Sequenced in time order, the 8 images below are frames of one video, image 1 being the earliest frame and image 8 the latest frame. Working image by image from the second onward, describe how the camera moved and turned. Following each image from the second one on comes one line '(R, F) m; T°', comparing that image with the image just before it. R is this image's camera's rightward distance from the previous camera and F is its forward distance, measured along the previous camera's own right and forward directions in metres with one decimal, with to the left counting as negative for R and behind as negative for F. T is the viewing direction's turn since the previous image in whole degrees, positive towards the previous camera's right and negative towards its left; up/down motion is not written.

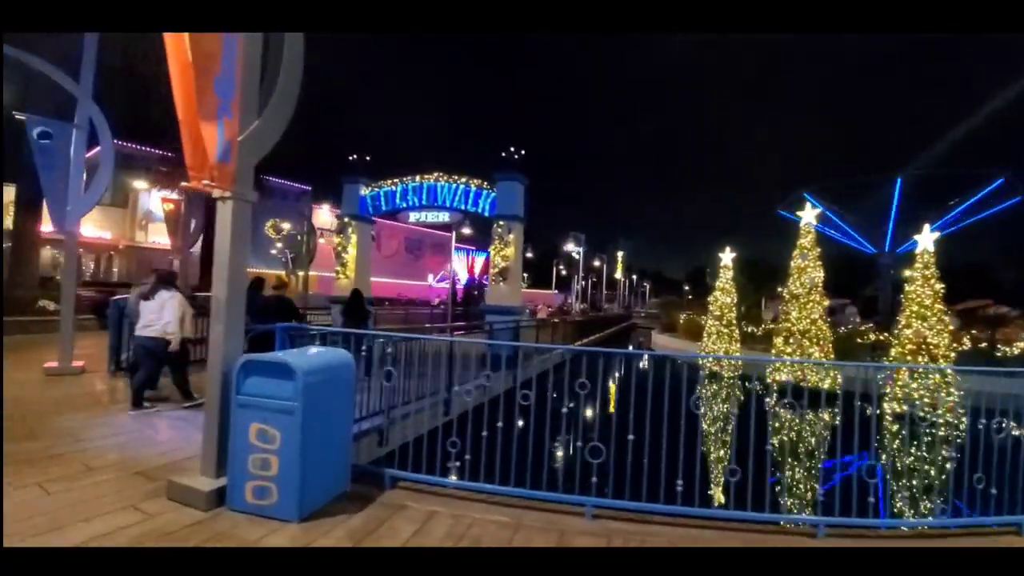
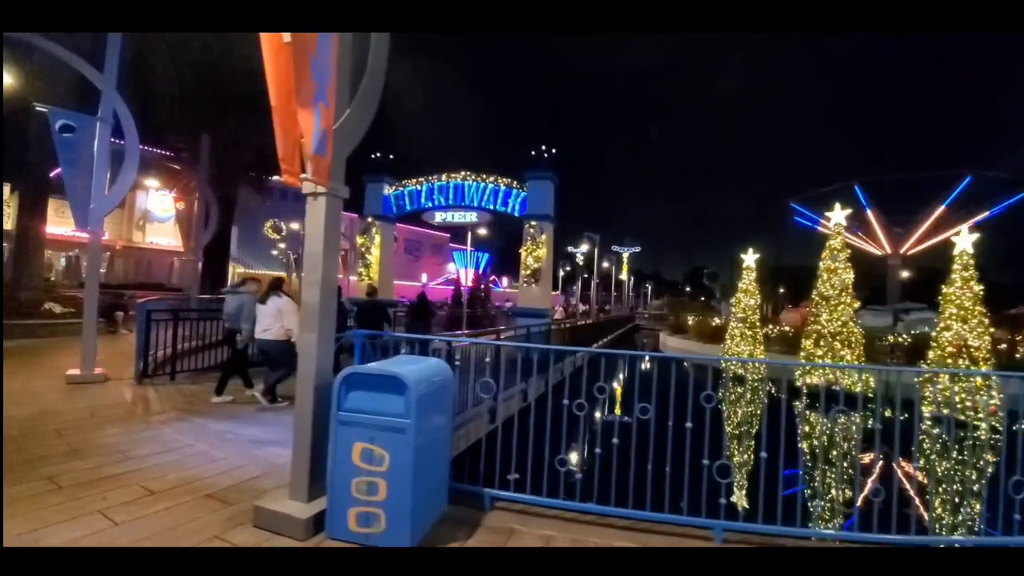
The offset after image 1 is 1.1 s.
(-1.0, +0.3) m; +1°
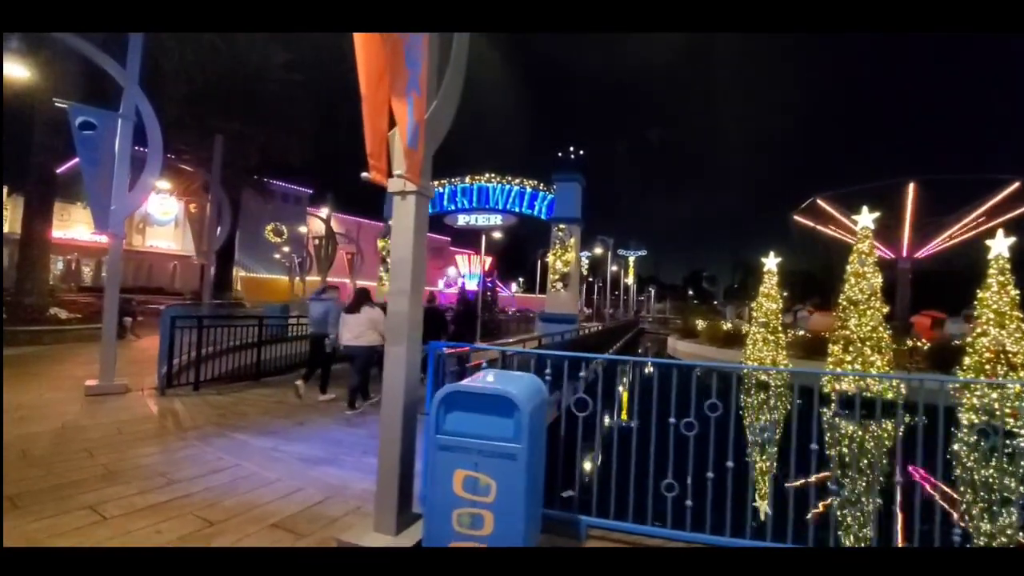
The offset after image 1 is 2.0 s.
(-0.8, +0.3) m; +1°
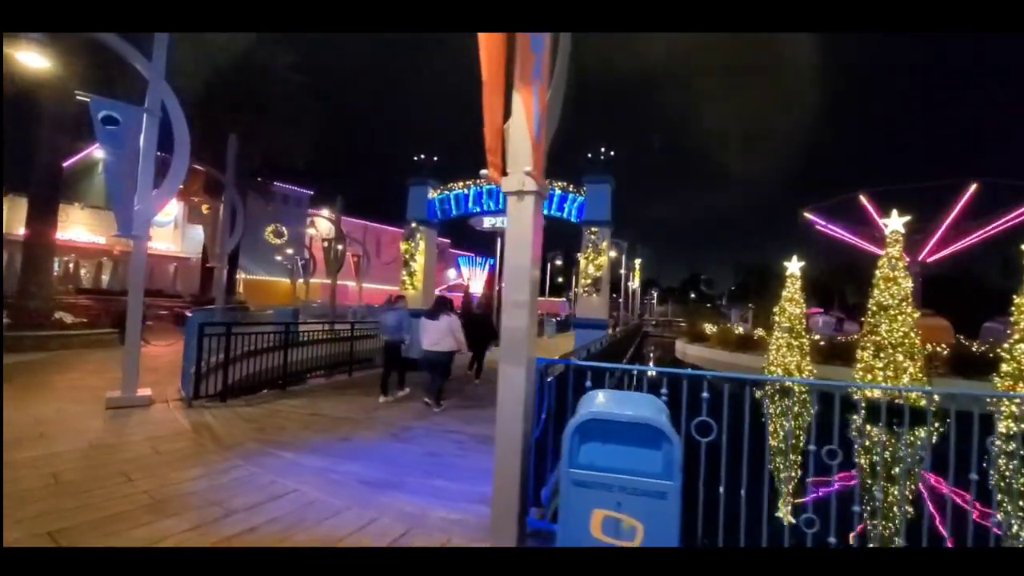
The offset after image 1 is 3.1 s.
(-0.8, +0.3) m; +1°
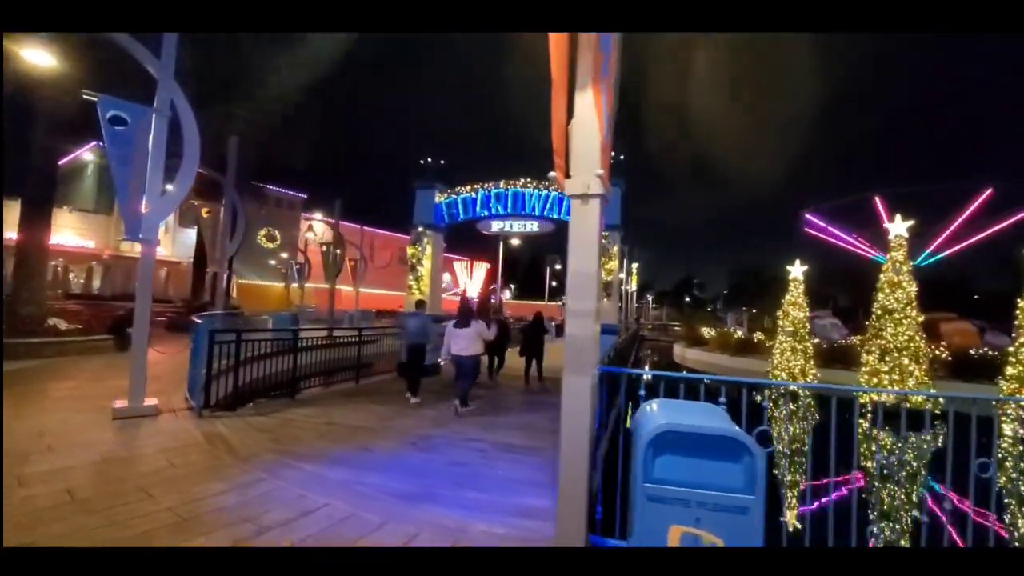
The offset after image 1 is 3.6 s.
(-0.4, +0.1) m; +1°
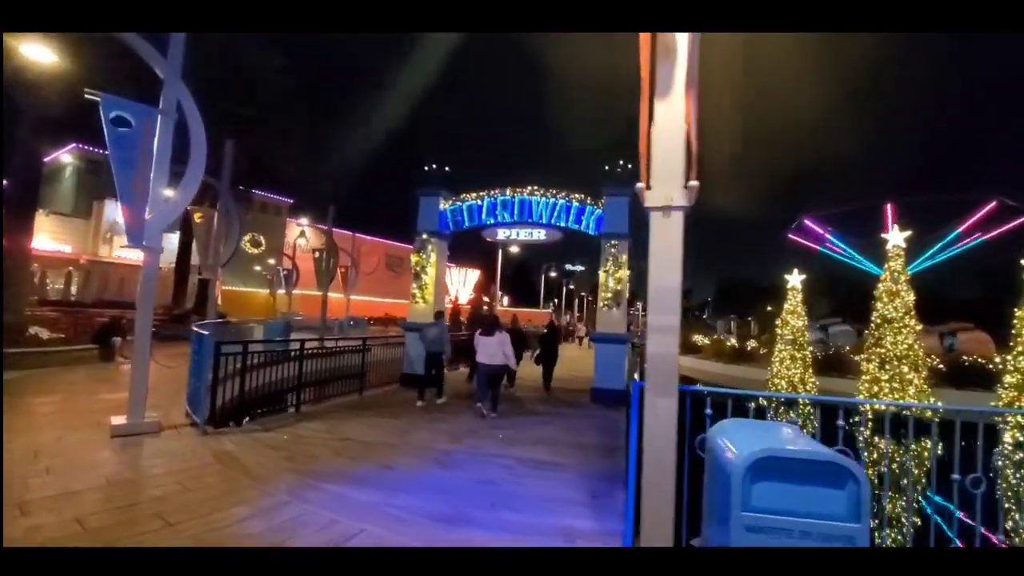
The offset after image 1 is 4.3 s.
(-0.5, +0.2) m; +2°
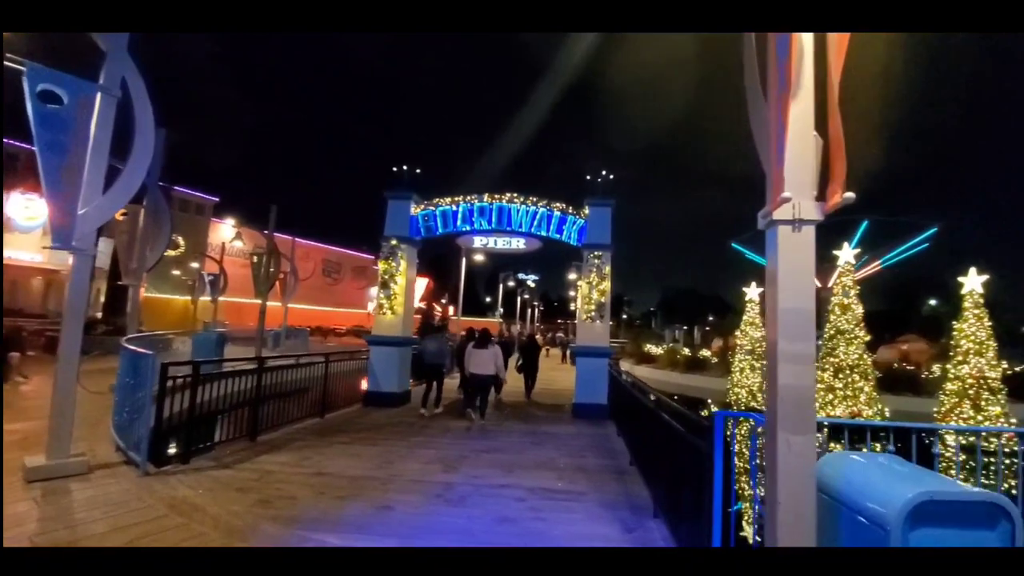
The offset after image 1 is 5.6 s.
(-0.8, +0.6) m; +7°
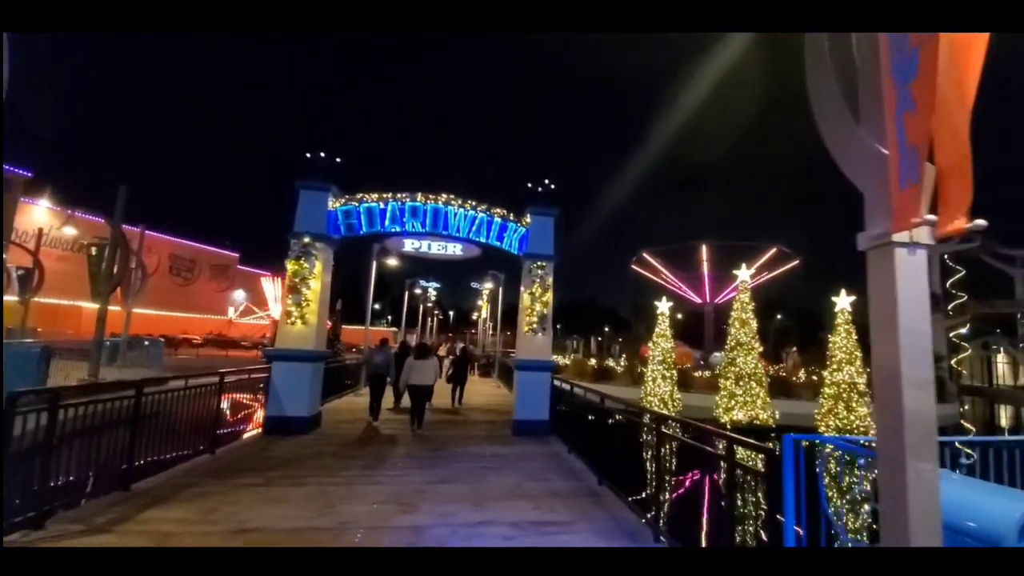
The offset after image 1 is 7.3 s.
(-0.9, +0.7) m; +13°
